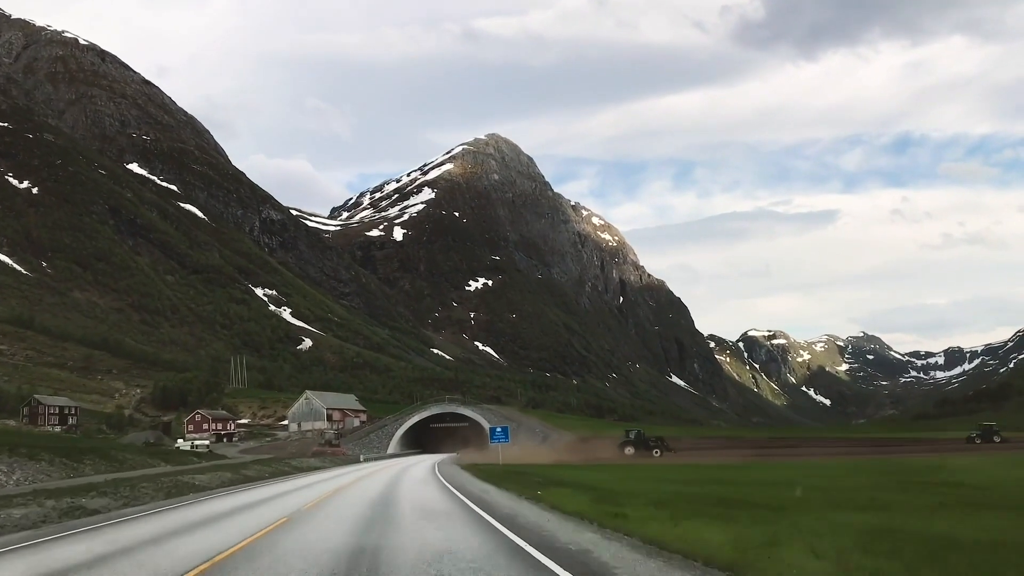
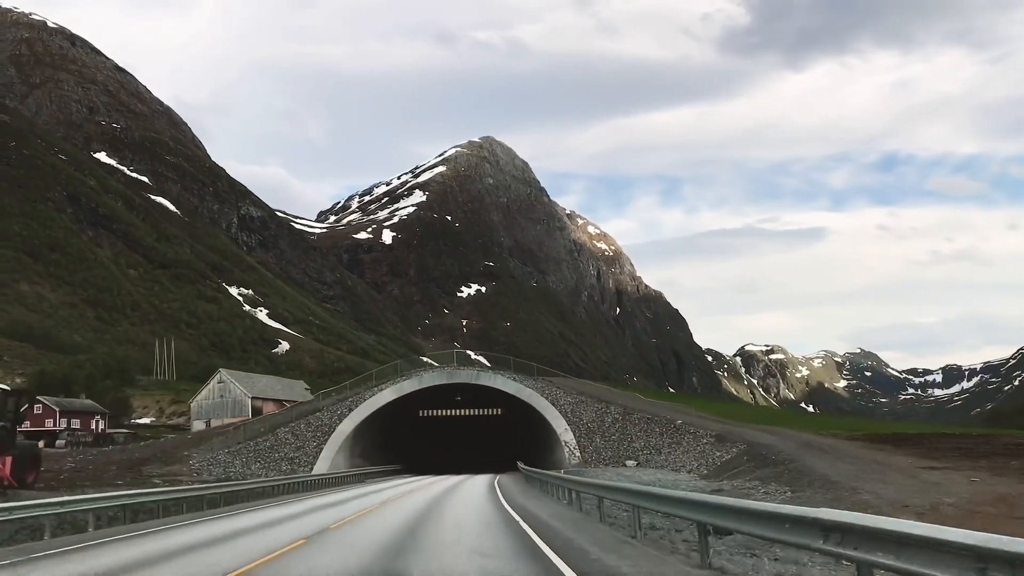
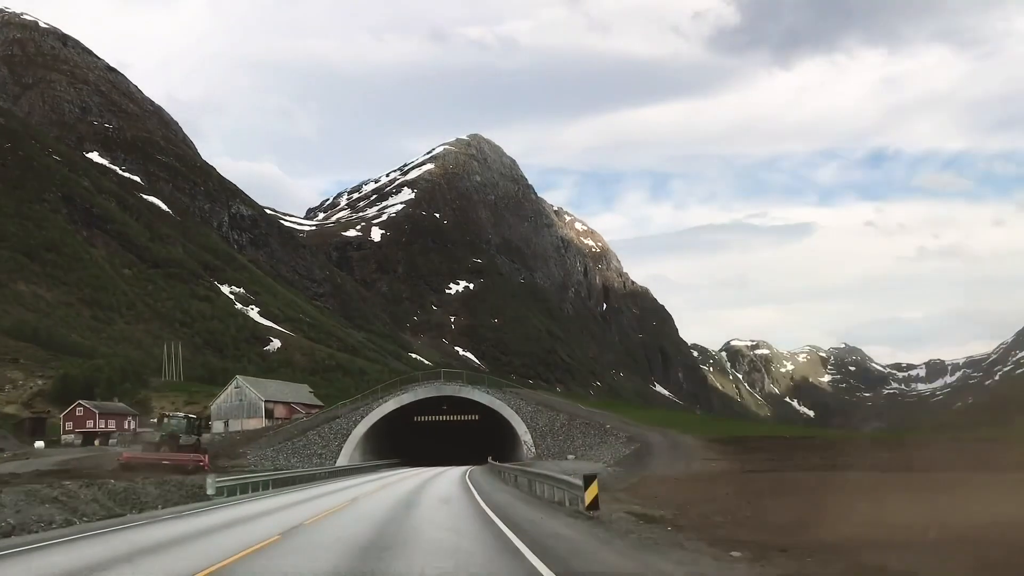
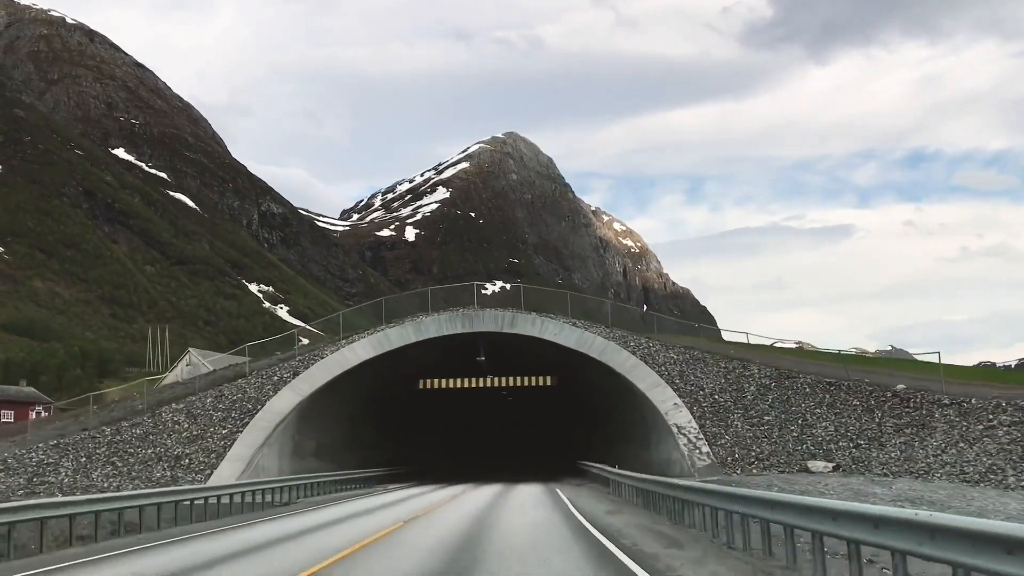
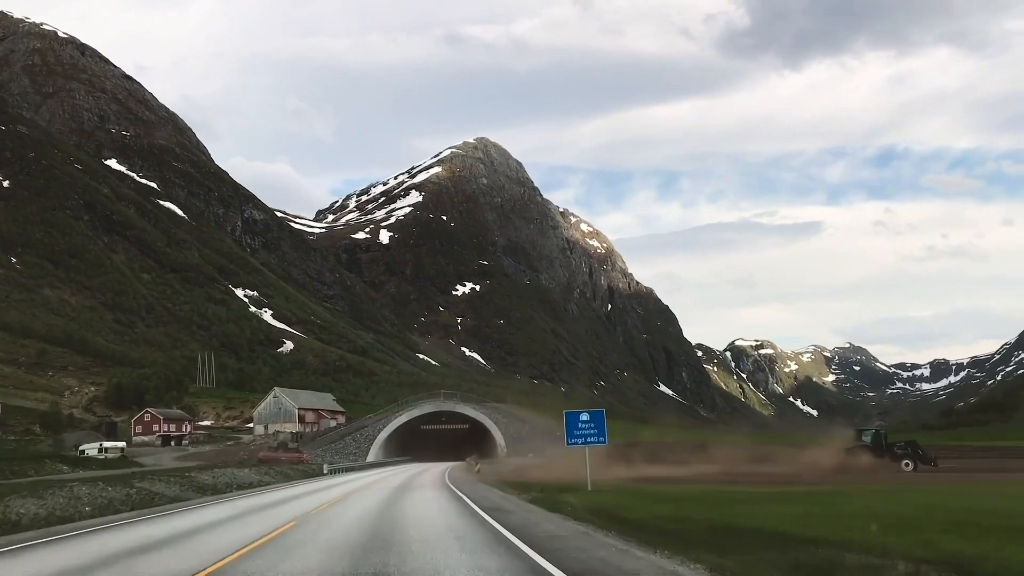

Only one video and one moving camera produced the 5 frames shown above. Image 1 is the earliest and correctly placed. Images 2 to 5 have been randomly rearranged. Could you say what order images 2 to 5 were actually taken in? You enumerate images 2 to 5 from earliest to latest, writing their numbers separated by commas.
5, 3, 2, 4
